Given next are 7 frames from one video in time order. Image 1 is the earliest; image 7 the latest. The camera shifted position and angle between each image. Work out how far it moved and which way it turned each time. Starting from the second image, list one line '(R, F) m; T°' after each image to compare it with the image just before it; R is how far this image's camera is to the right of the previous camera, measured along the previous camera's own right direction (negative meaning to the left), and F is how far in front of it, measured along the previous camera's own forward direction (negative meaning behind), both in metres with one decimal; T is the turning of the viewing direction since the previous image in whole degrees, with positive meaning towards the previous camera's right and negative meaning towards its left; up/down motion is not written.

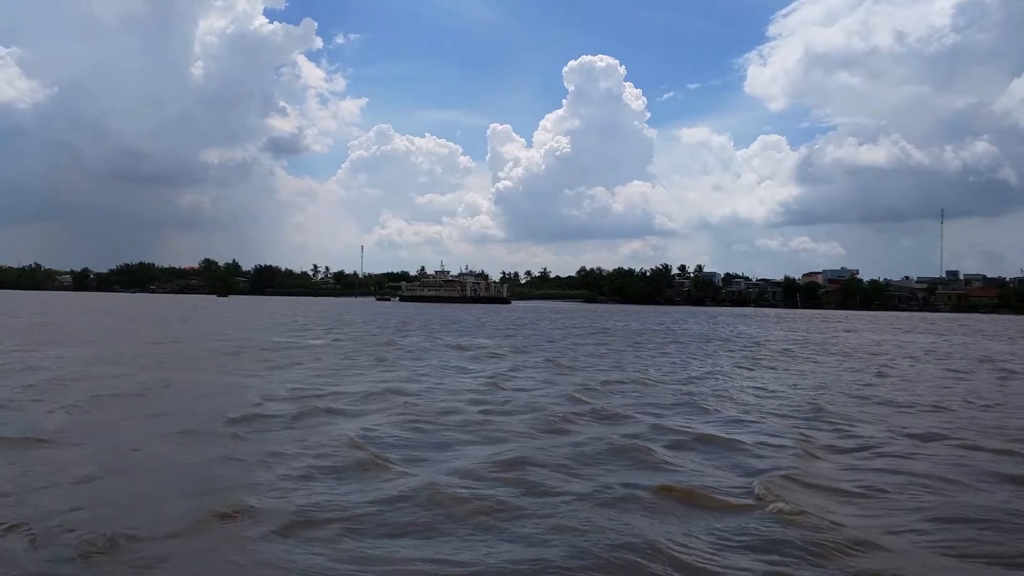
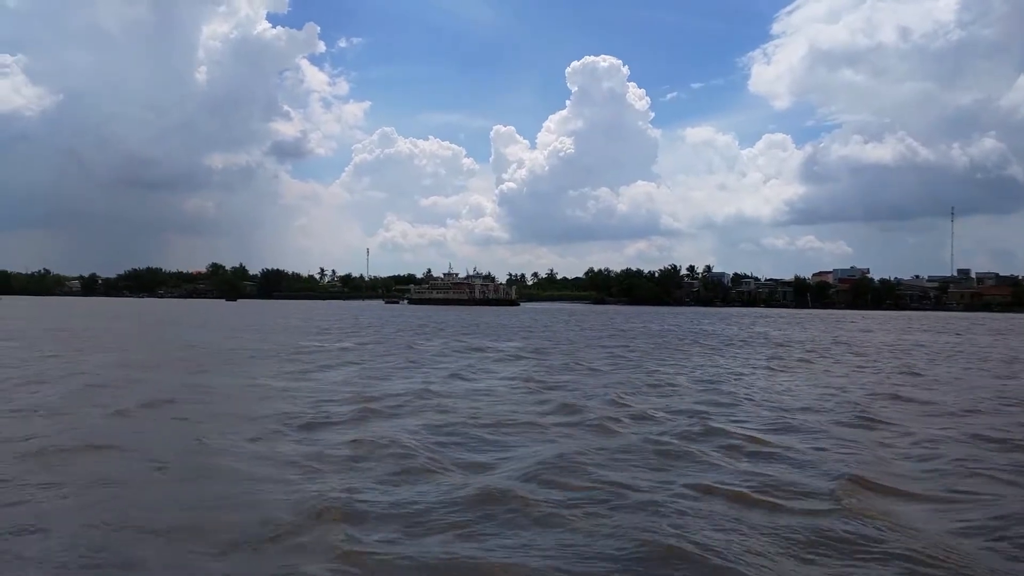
(-0.8, +0.1) m; 0°
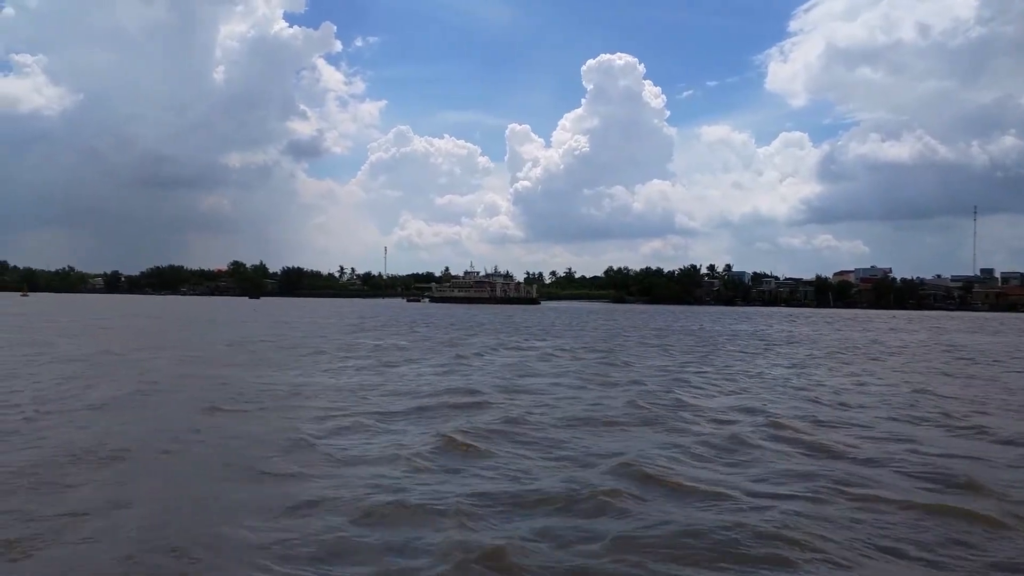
(-1.1, -0.3) m; -1°
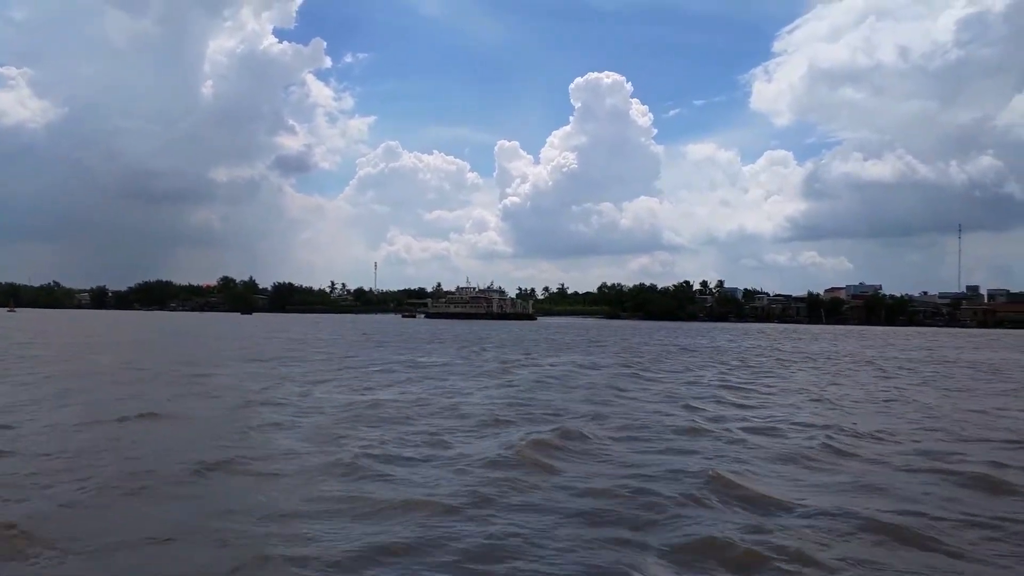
(-1.6, -0.7) m; +1°
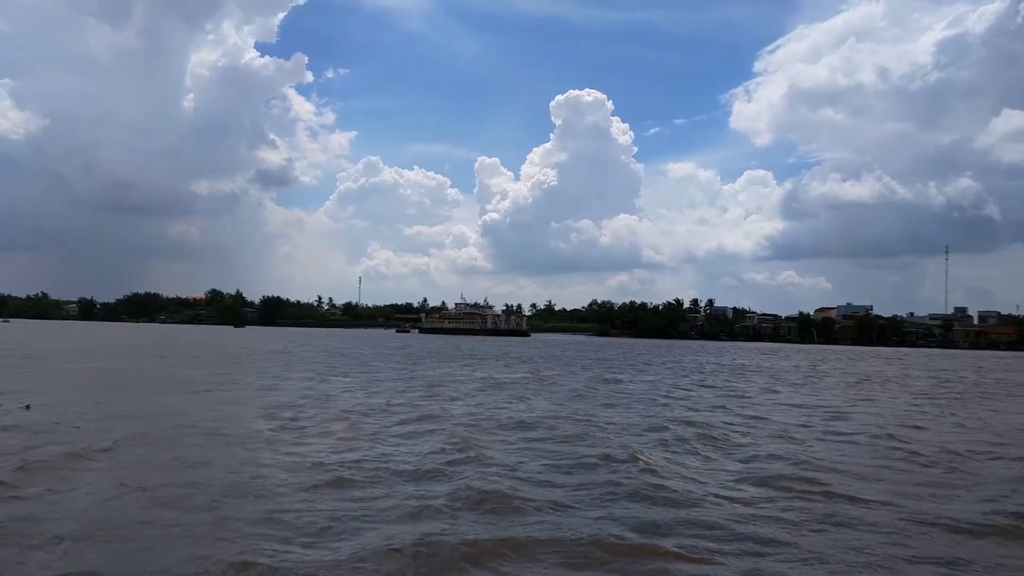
(-2.8, -0.7) m; +1°
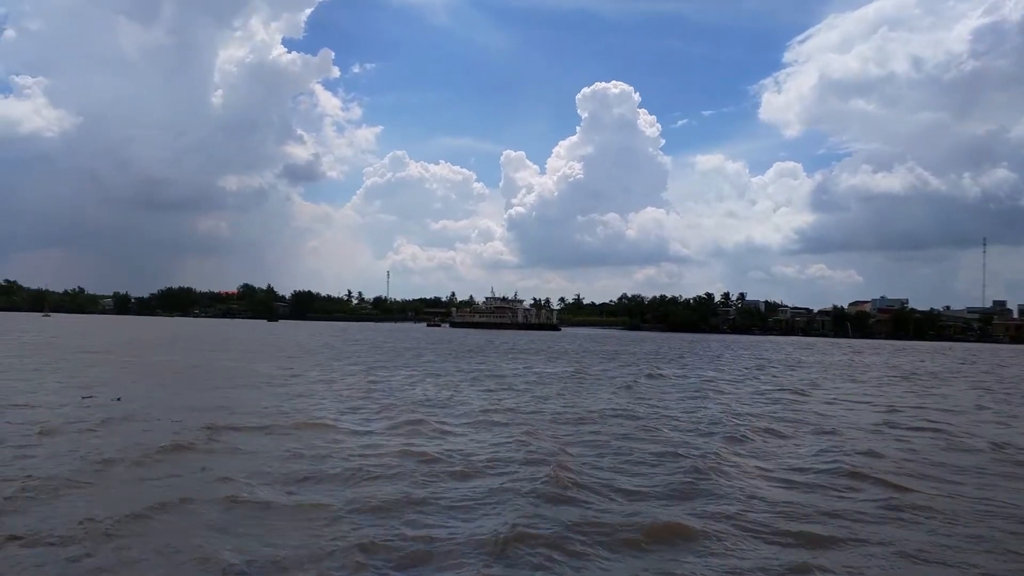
(-1.1, -0.1) m; -2°
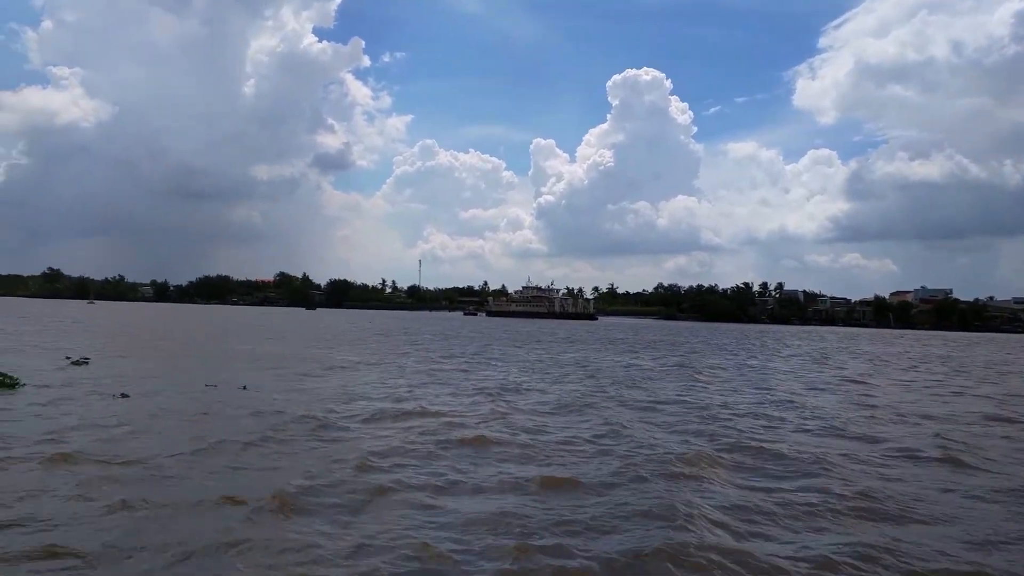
(-2.1, +0.1) m; -2°
